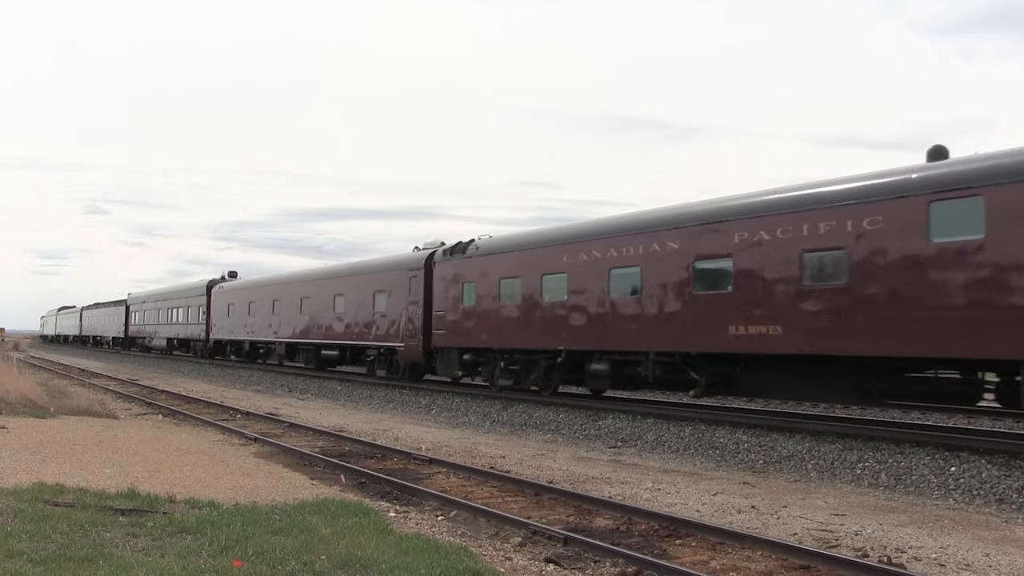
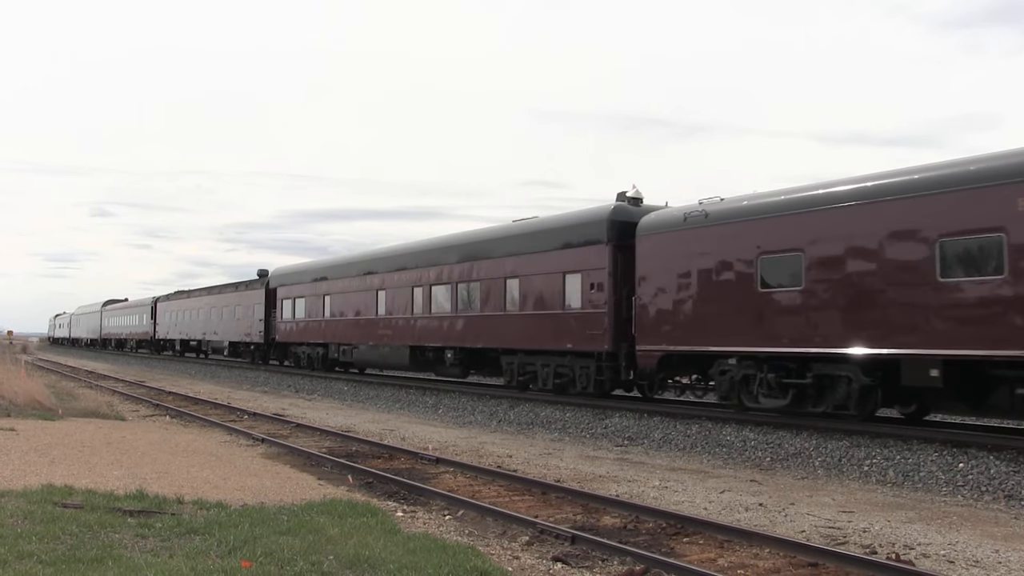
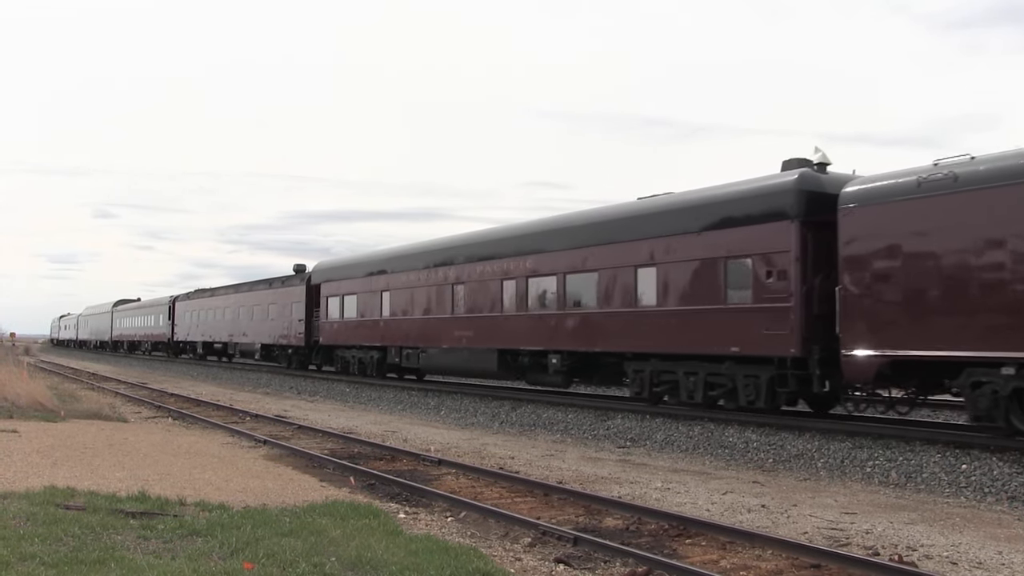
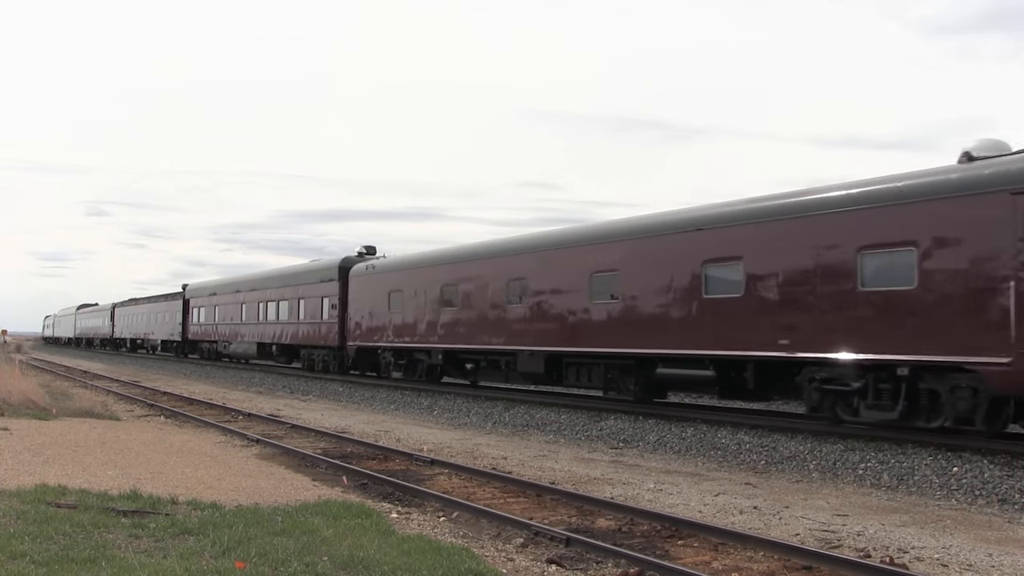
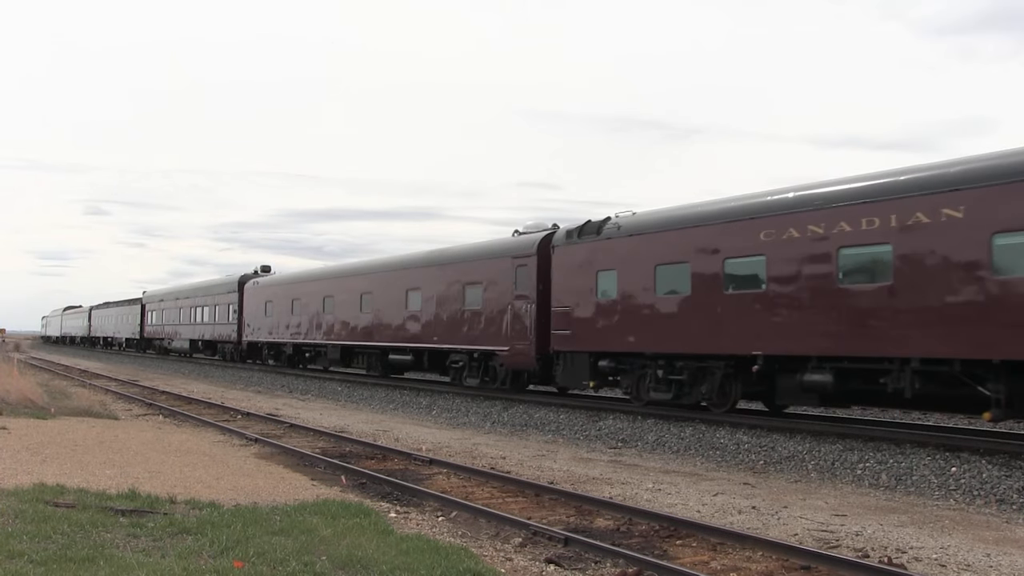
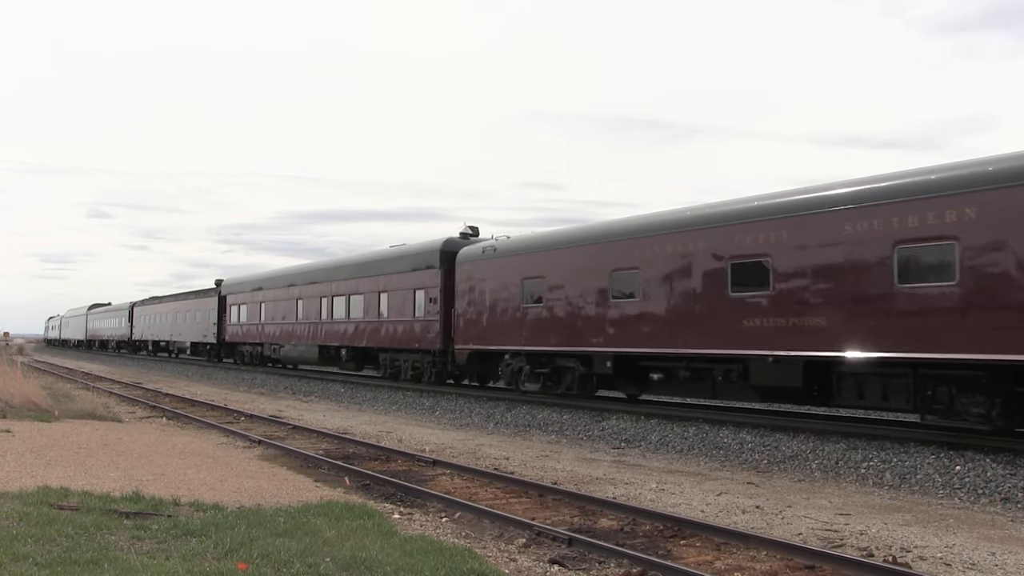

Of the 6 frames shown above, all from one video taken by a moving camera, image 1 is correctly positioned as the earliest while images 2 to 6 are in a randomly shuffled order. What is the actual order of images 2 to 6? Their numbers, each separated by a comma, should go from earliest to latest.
5, 4, 6, 2, 3
